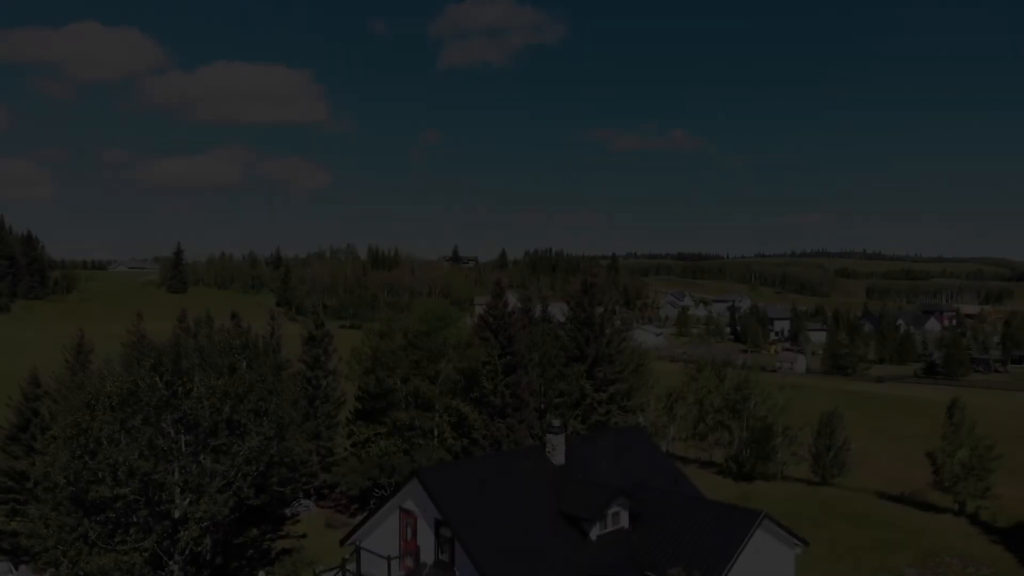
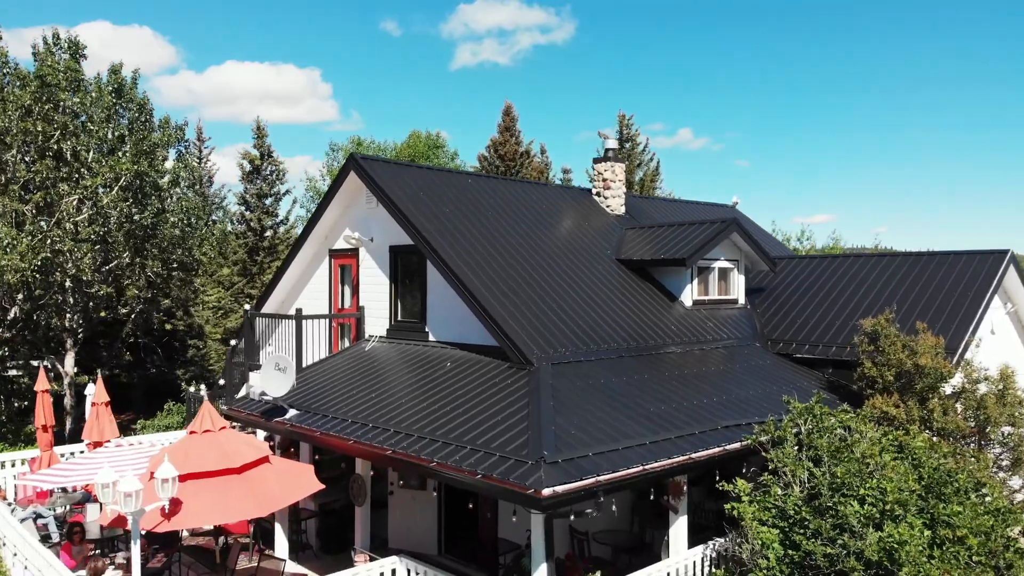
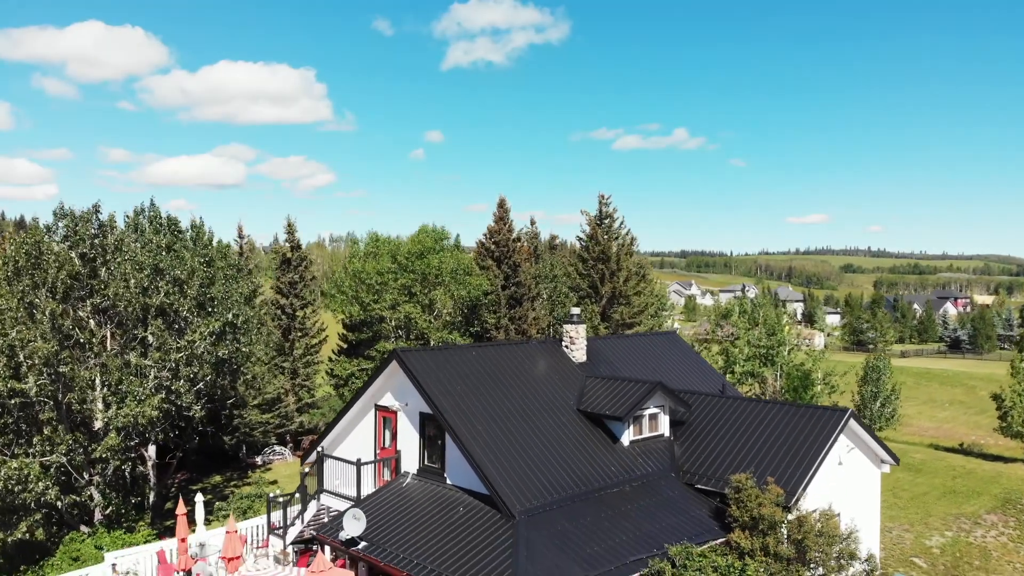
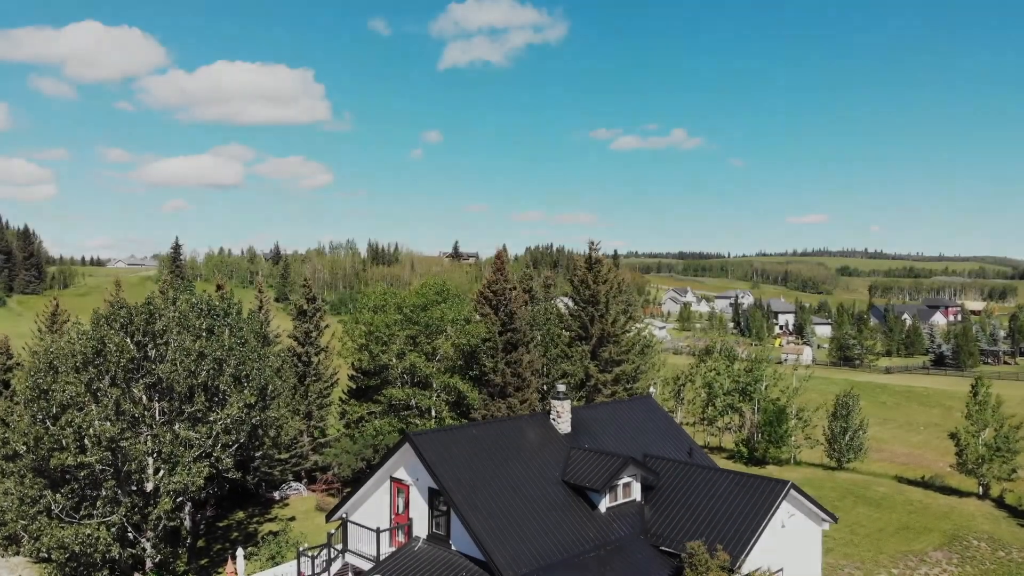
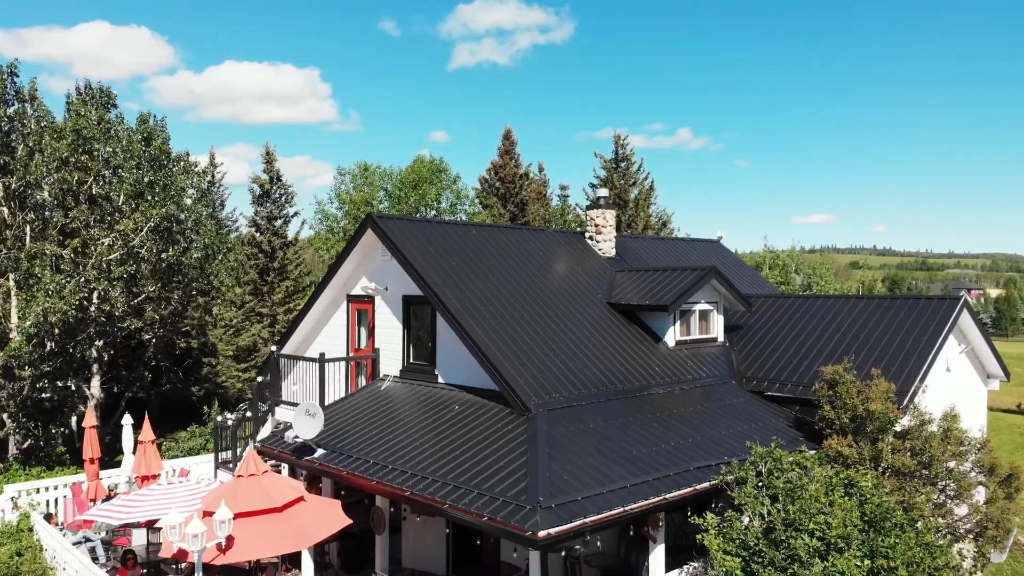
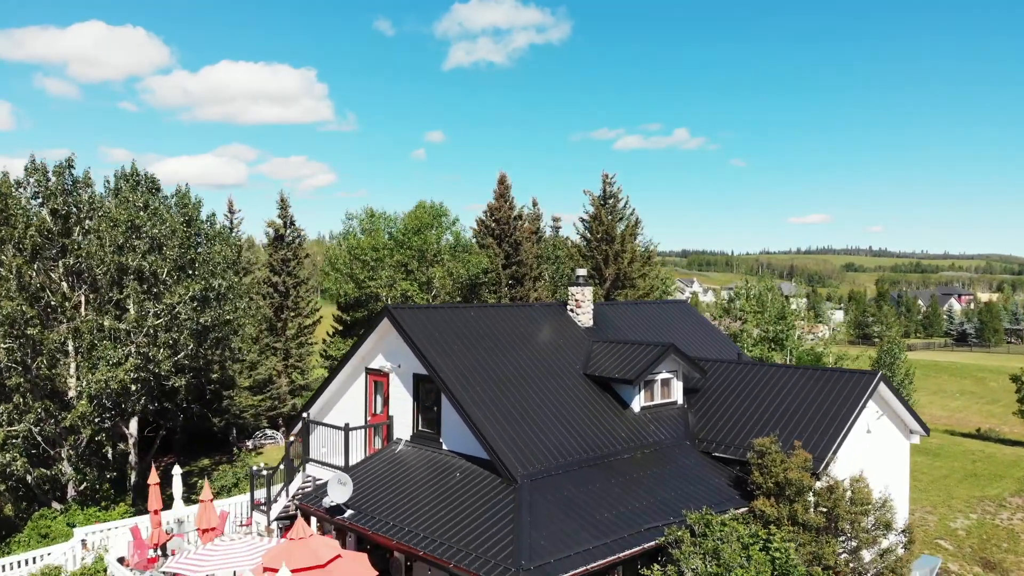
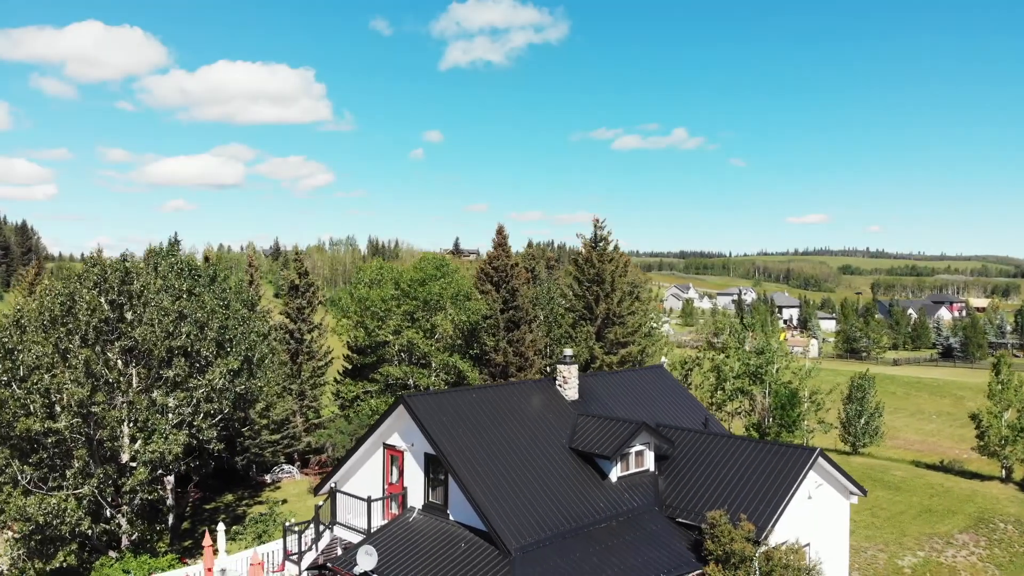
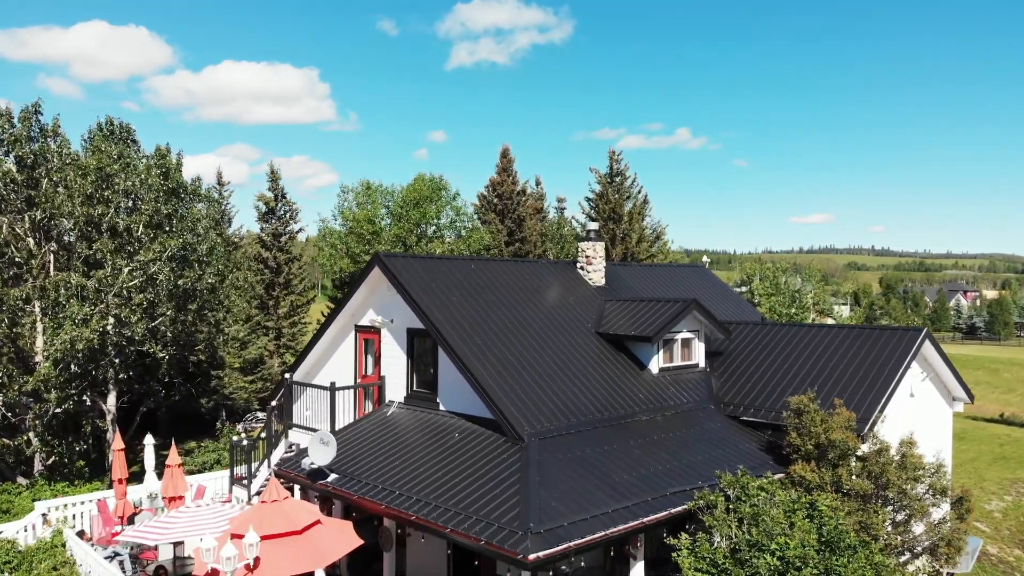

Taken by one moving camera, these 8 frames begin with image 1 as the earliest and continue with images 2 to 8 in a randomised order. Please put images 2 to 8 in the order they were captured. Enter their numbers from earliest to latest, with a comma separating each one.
4, 7, 3, 6, 8, 5, 2
